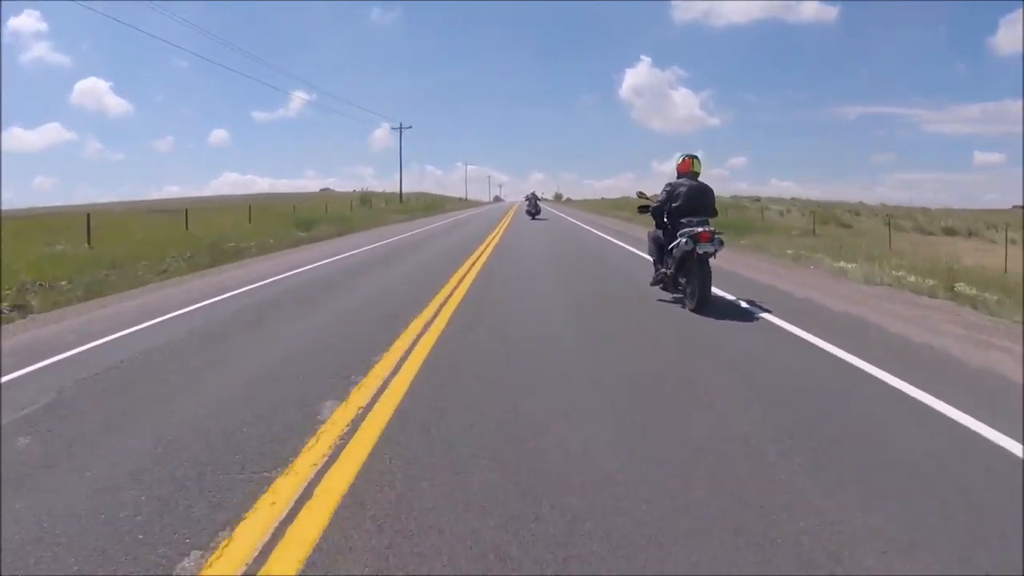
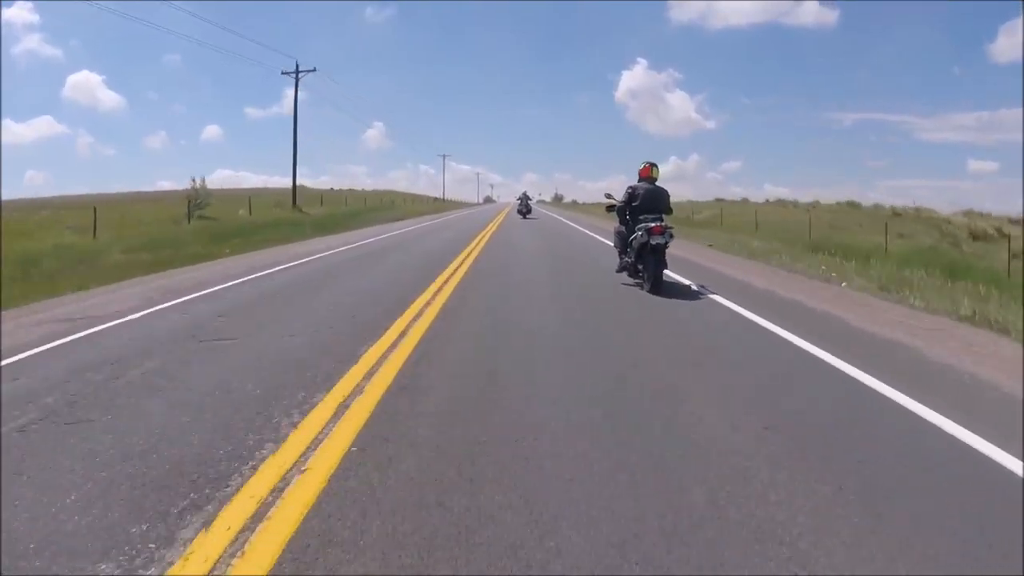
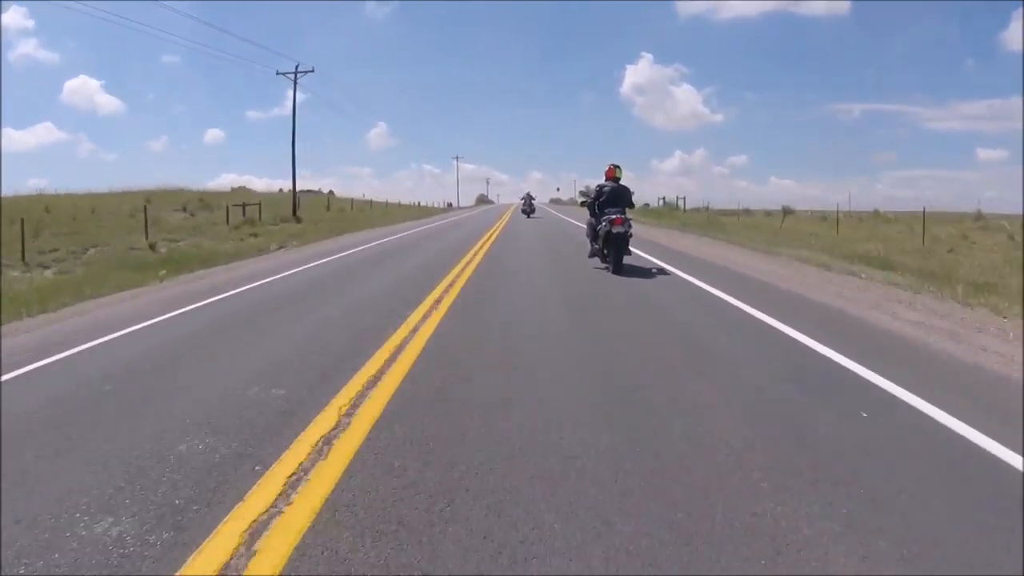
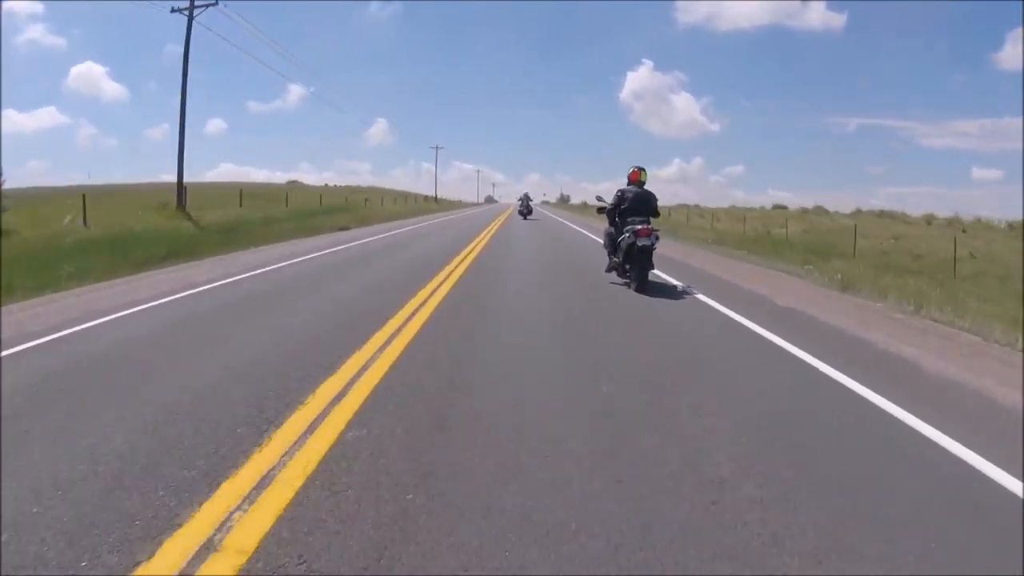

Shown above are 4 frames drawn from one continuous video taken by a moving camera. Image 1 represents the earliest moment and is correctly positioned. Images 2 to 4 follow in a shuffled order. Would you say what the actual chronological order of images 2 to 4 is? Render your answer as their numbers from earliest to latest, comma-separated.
2, 4, 3
